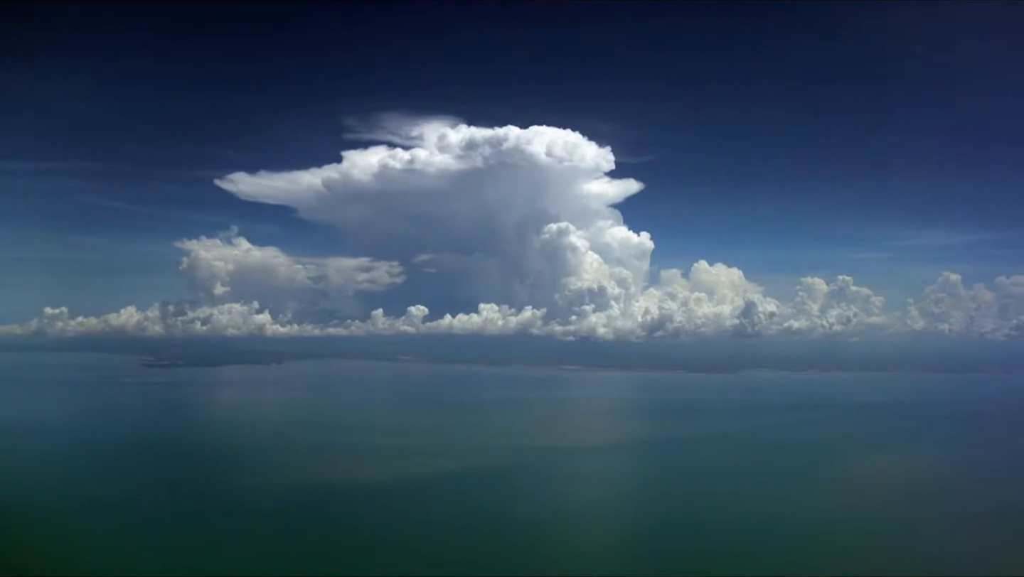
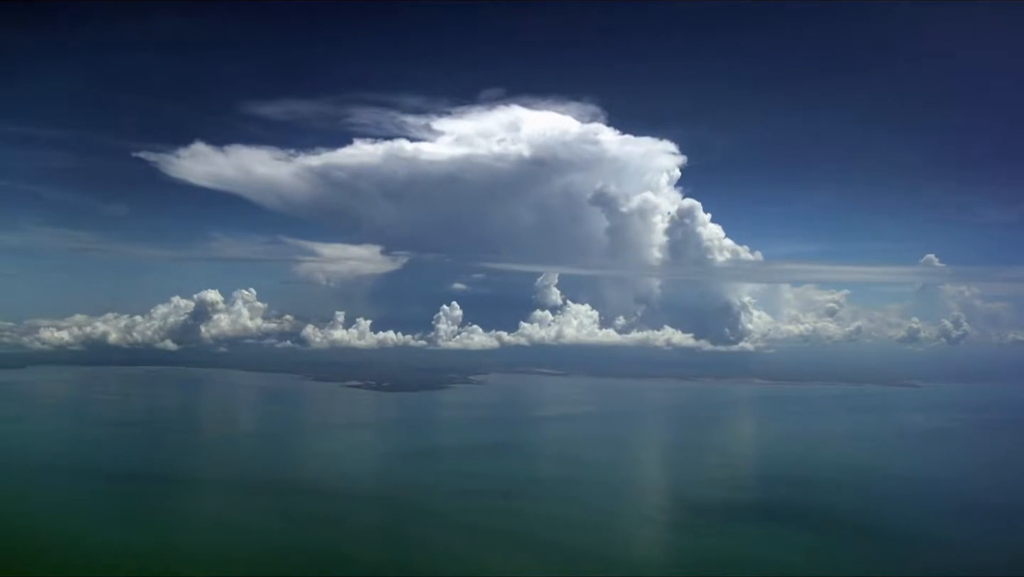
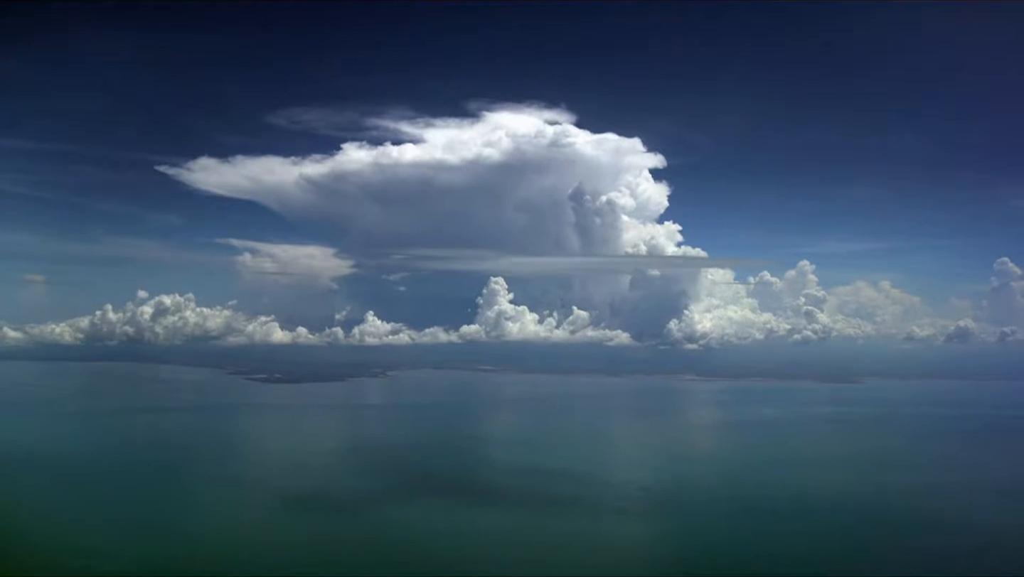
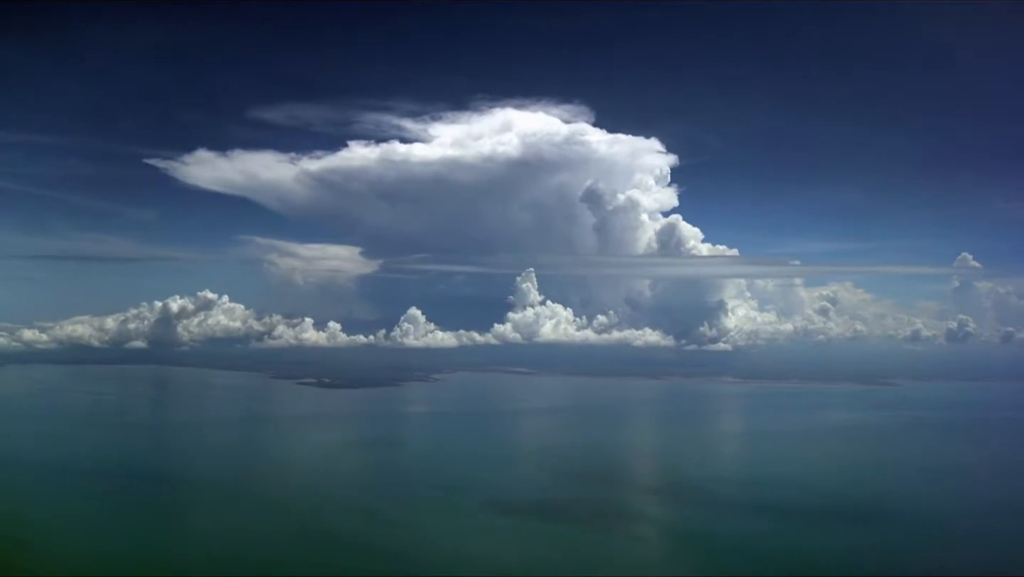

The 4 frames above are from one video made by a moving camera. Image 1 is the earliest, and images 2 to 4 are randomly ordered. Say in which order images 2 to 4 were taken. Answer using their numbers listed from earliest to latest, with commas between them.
3, 4, 2
